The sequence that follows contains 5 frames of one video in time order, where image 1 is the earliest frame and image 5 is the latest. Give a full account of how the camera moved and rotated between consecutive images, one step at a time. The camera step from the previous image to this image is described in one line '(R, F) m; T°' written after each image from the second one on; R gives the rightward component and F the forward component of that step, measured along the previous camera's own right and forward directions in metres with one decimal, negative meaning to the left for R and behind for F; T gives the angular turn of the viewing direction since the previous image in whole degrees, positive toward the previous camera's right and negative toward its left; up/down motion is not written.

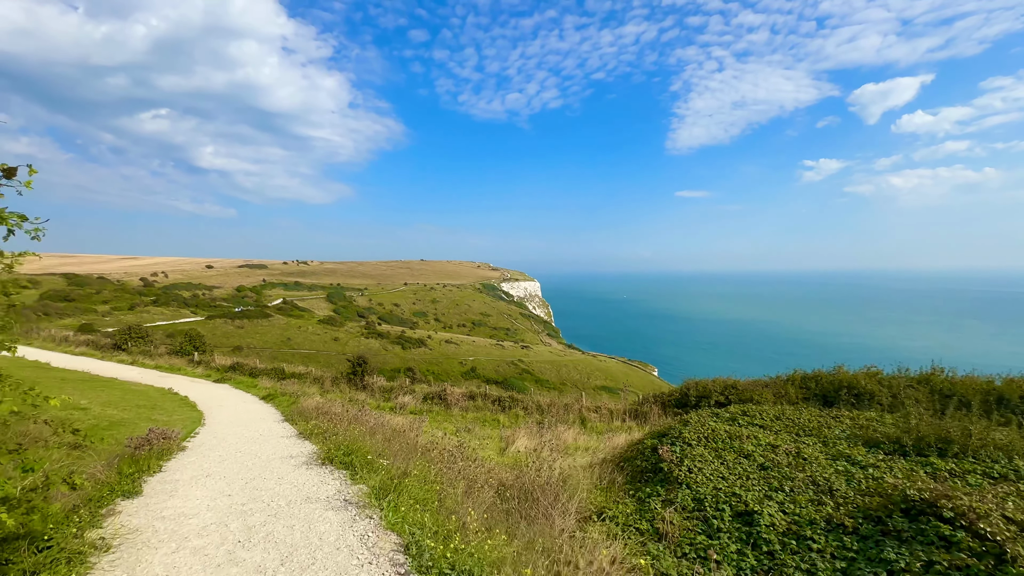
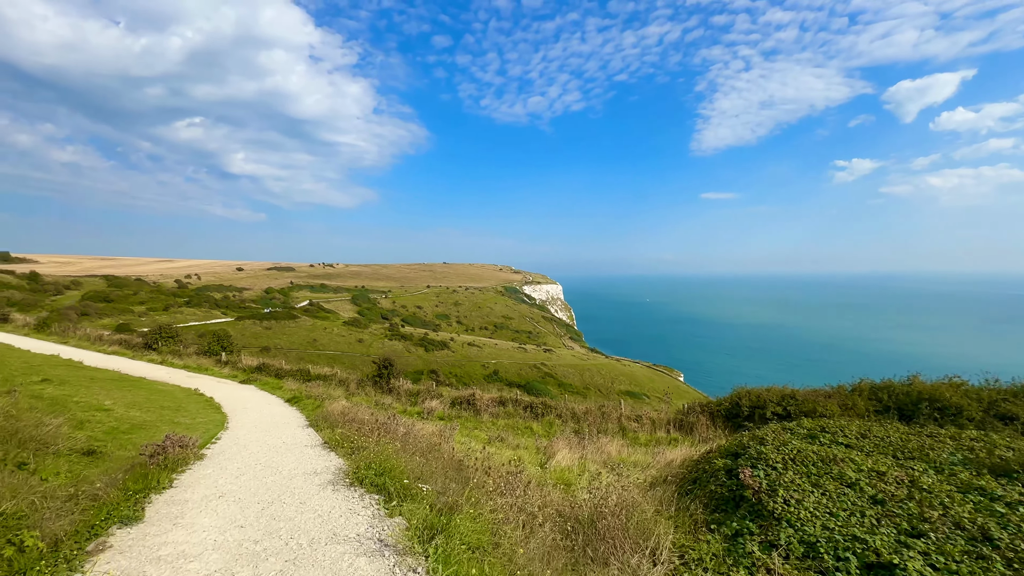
(-0.4, +0.9) m; -3°
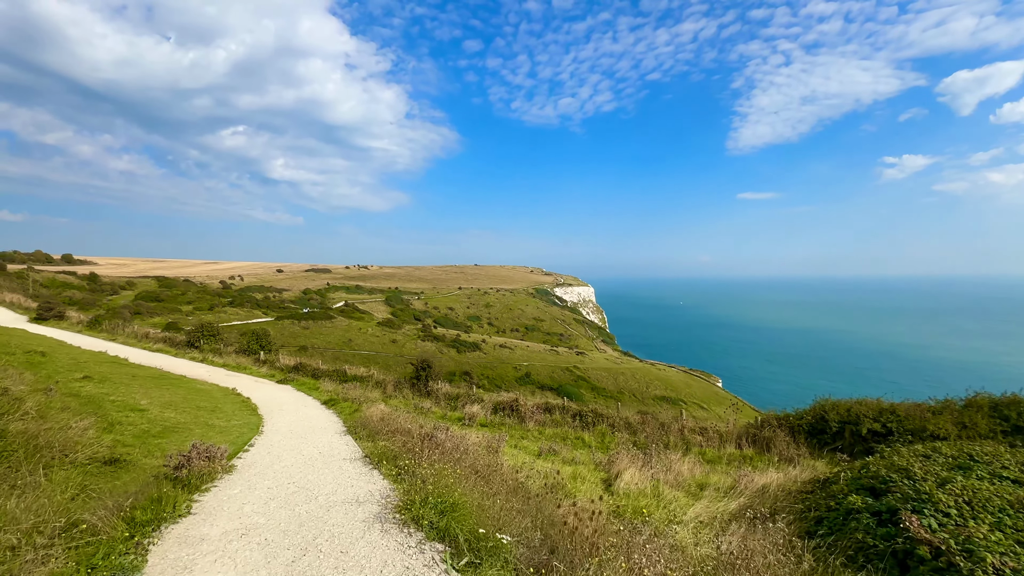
(-0.6, +1.1) m; -4°
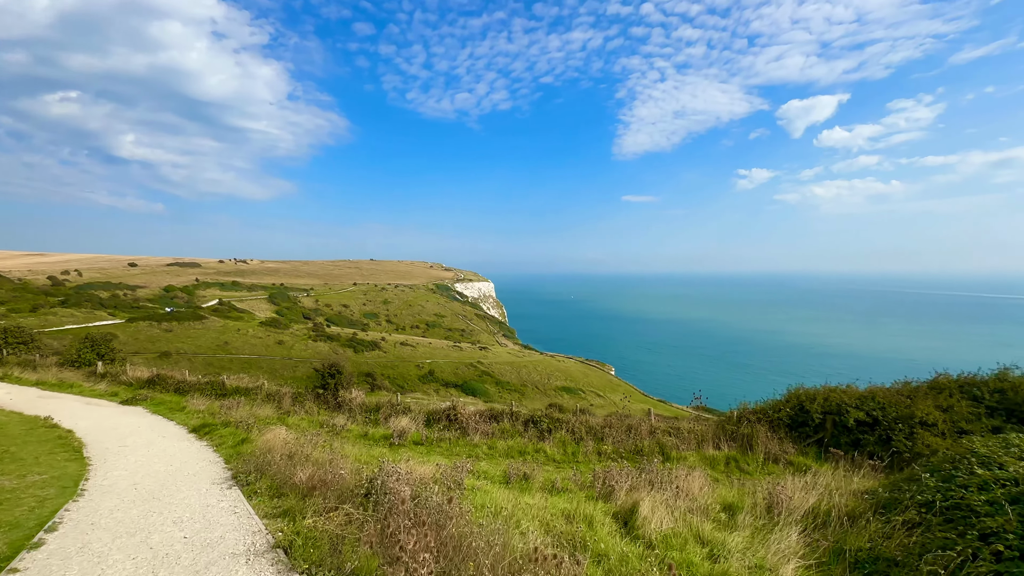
(-1.1, +2.6) m; +13°
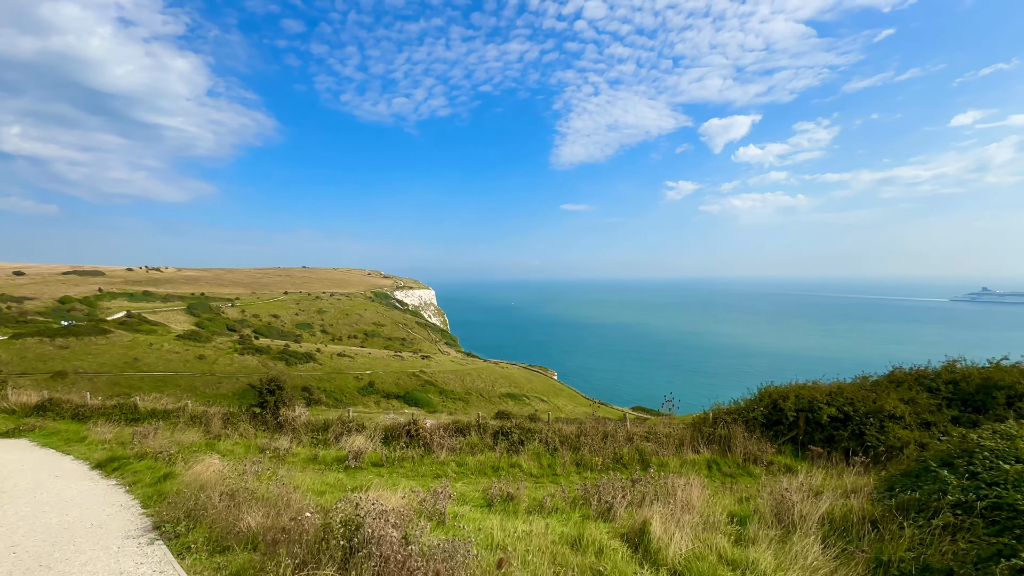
(-0.7, +0.9) m; +8°
